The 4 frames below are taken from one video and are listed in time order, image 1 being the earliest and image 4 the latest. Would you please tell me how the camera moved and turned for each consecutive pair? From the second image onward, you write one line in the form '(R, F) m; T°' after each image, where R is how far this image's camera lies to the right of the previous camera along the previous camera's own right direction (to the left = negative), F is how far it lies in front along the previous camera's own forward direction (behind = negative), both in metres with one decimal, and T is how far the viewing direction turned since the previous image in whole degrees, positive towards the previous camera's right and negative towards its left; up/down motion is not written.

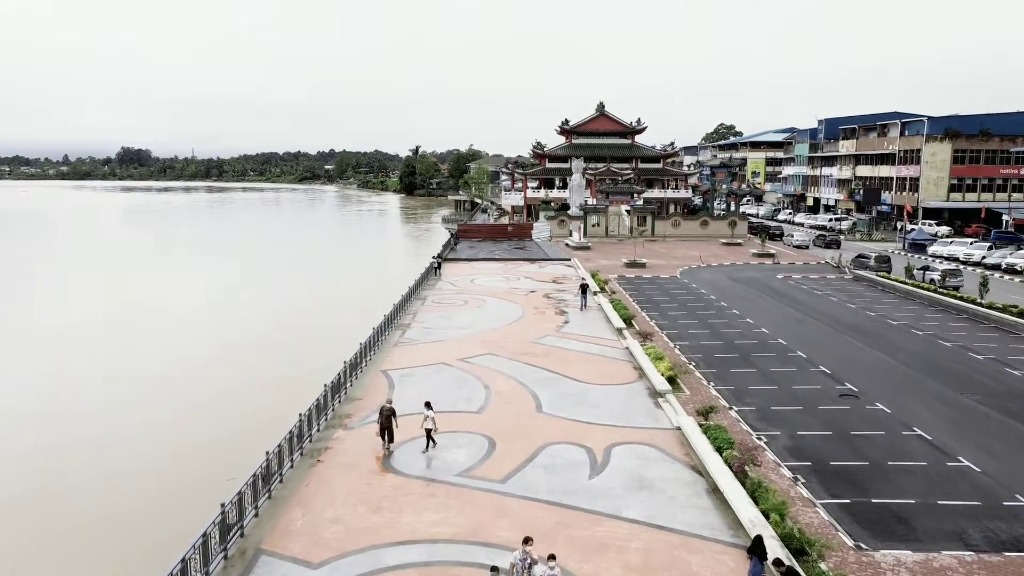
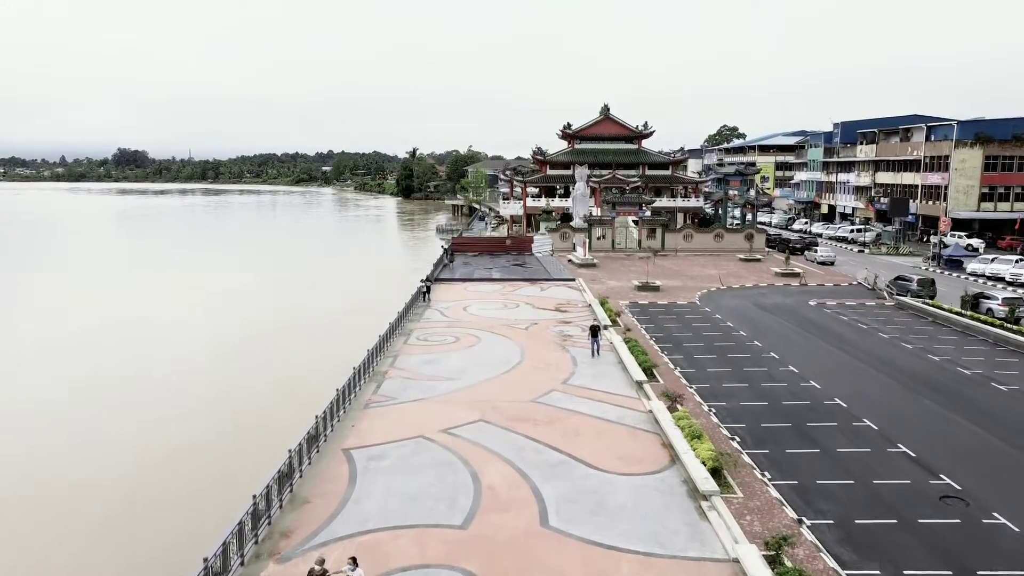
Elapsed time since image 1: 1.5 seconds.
(0.0, +3.9) m; 0°
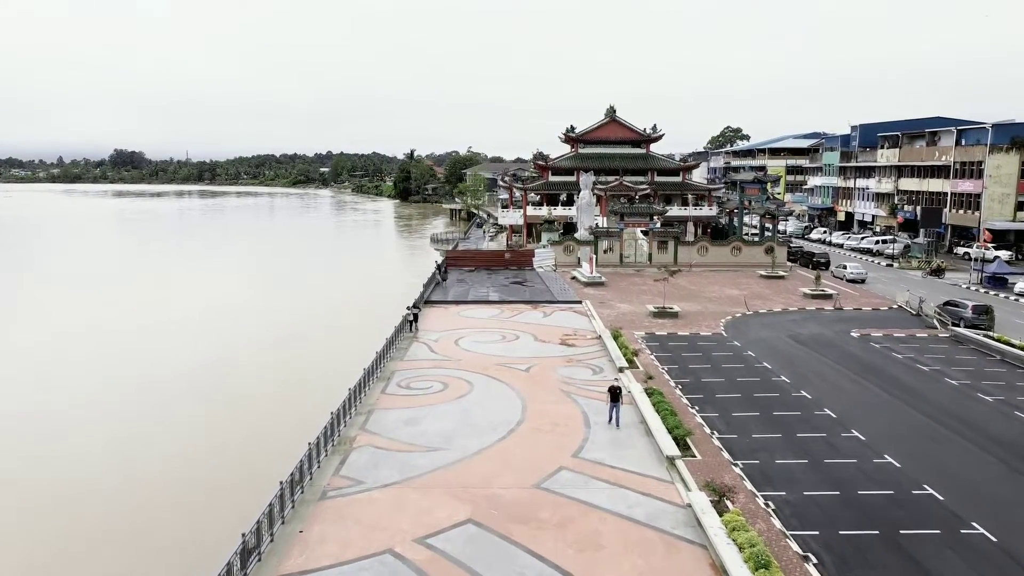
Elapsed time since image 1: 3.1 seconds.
(0.0, +3.9) m; 0°
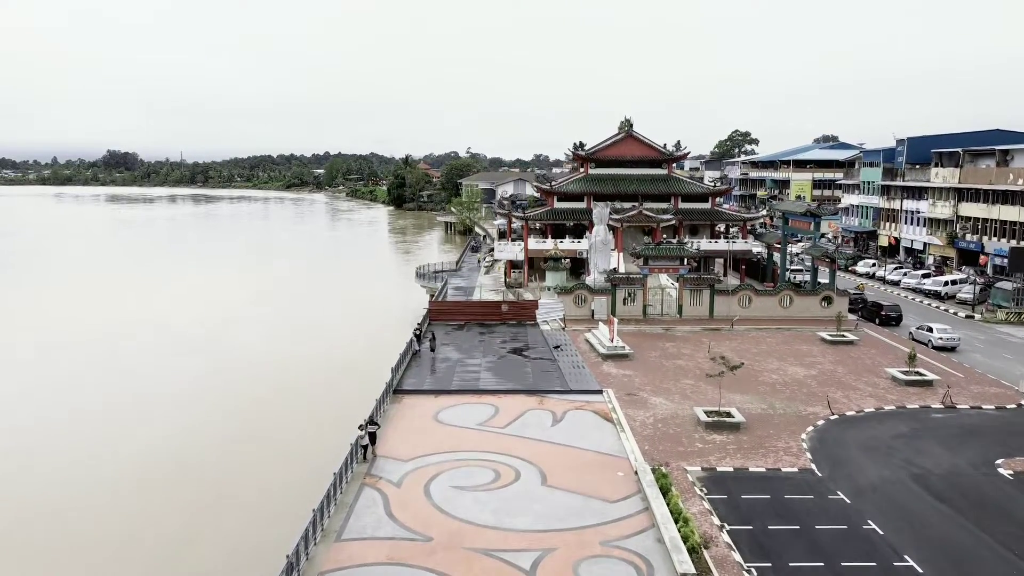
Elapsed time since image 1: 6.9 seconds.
(0.0, +8.2) m; 0°
